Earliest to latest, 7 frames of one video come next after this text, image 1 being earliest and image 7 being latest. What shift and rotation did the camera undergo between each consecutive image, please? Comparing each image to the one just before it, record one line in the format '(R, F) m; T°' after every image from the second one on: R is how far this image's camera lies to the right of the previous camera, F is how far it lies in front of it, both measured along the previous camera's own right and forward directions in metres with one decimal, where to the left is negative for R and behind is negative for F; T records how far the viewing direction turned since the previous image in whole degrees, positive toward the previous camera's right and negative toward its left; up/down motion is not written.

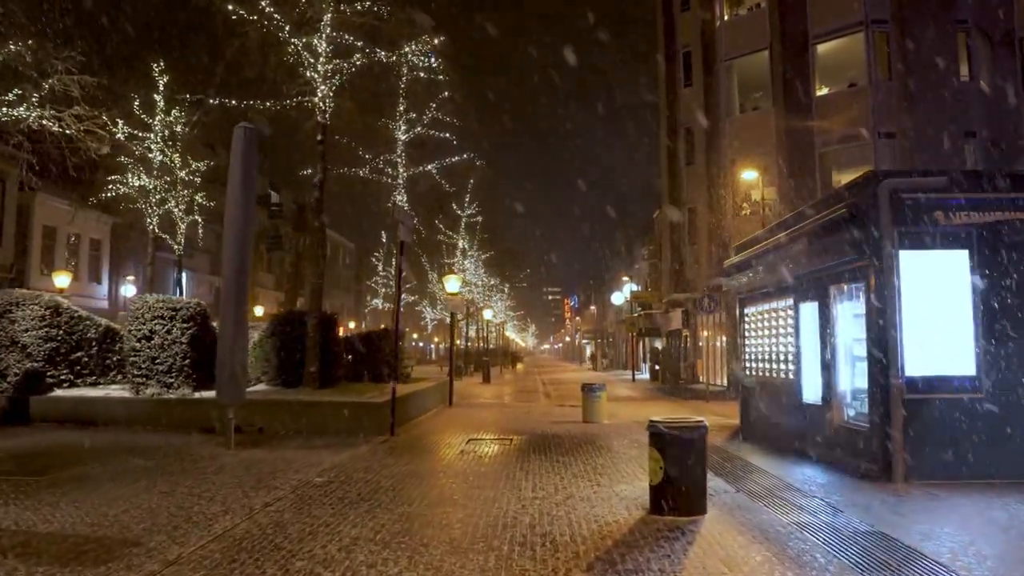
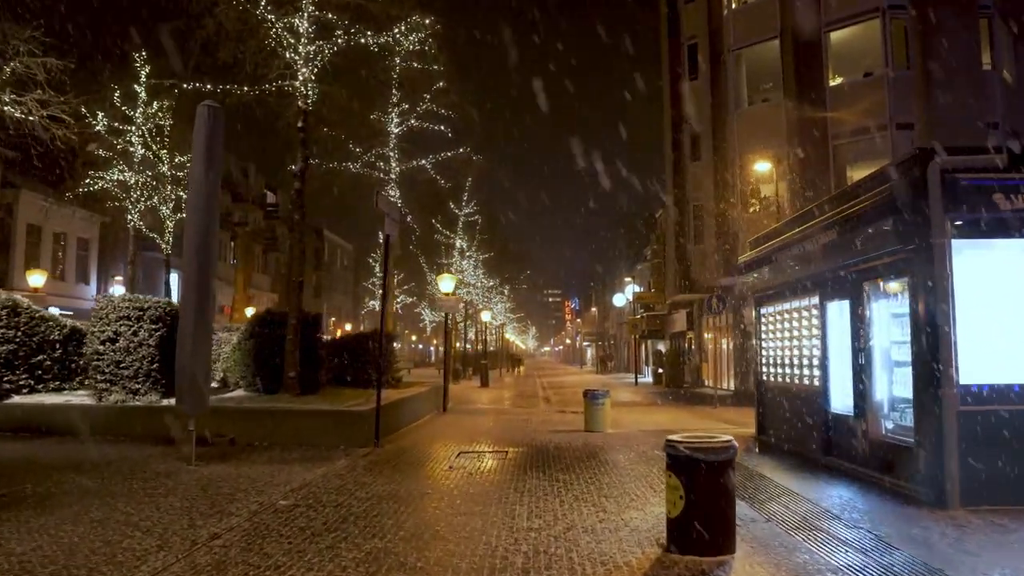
(+0.1, +1.2) m; 0°
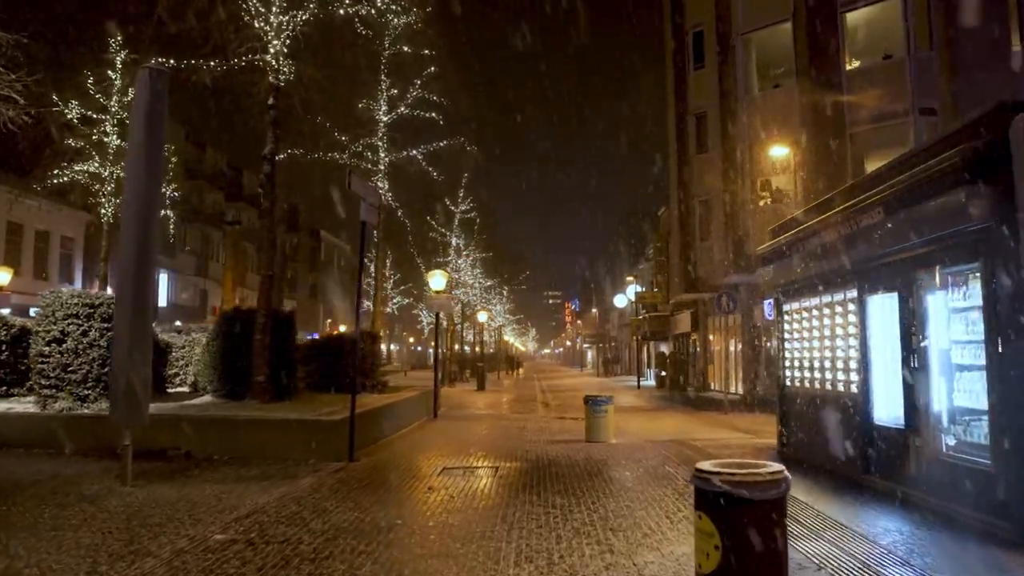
(+0.1, +1.5) m; 0°
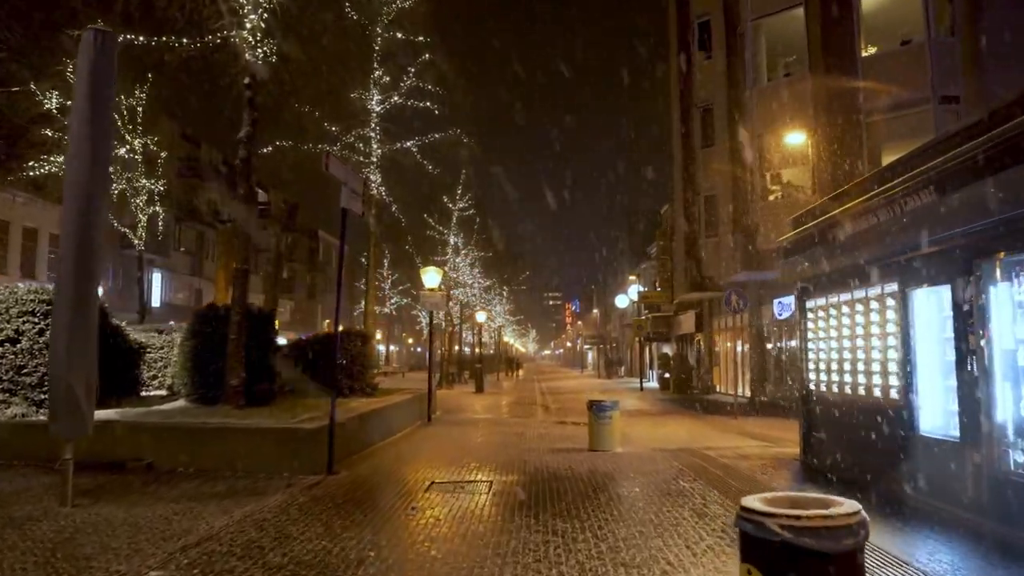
(+0.1, +1.1) m; 0°
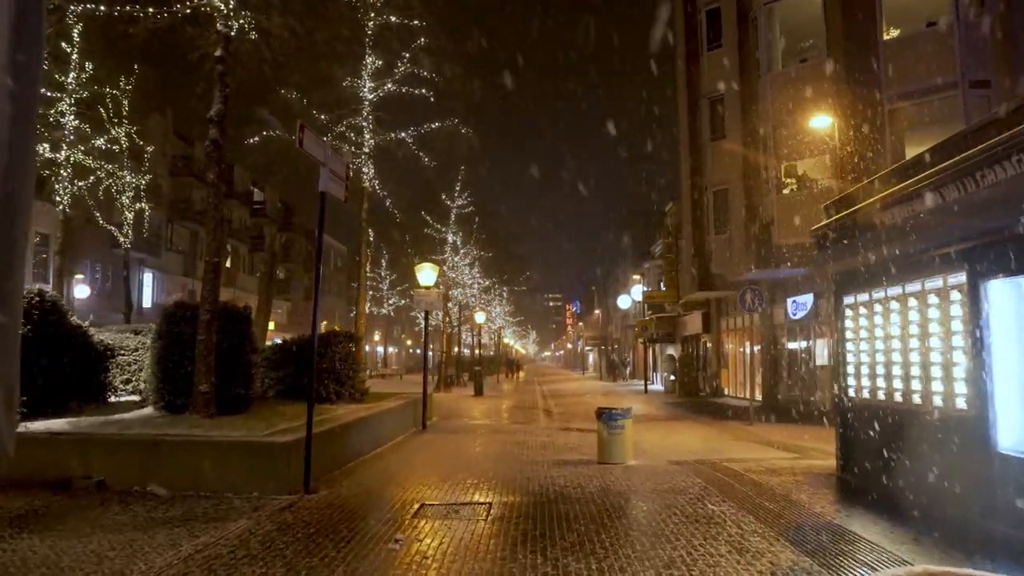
(0.0, +1.3) m; 0°
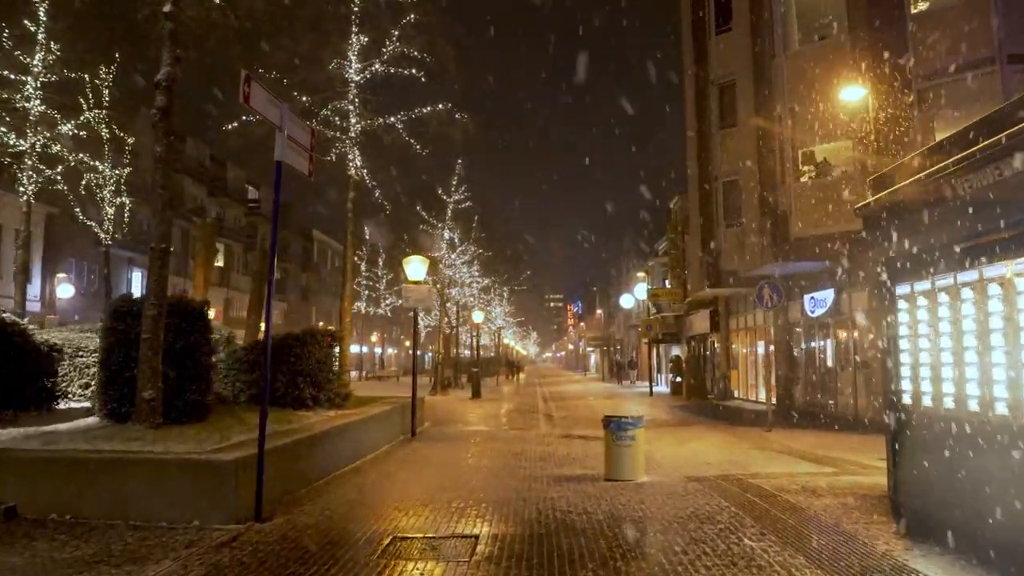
(+0.1, +1.6) m; 0°
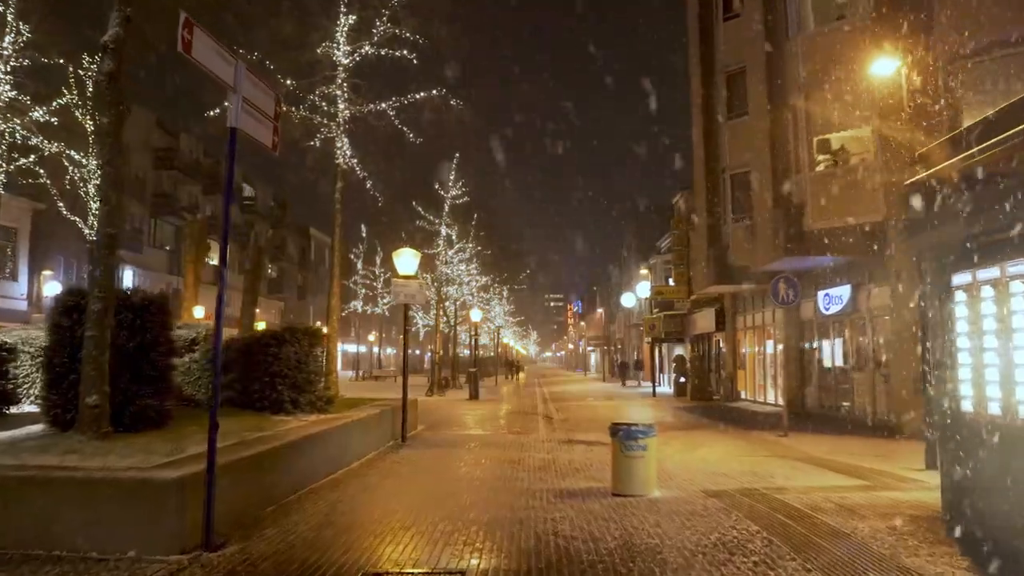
(0.0, +1.2) m; 0°
